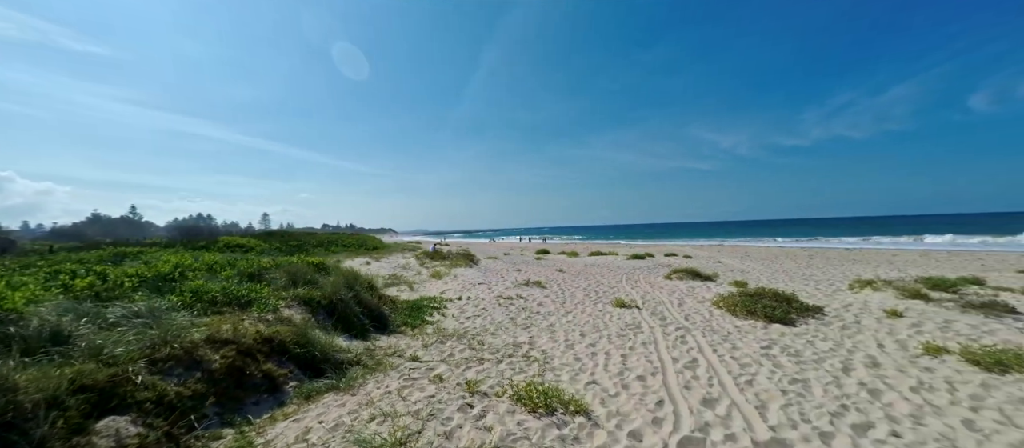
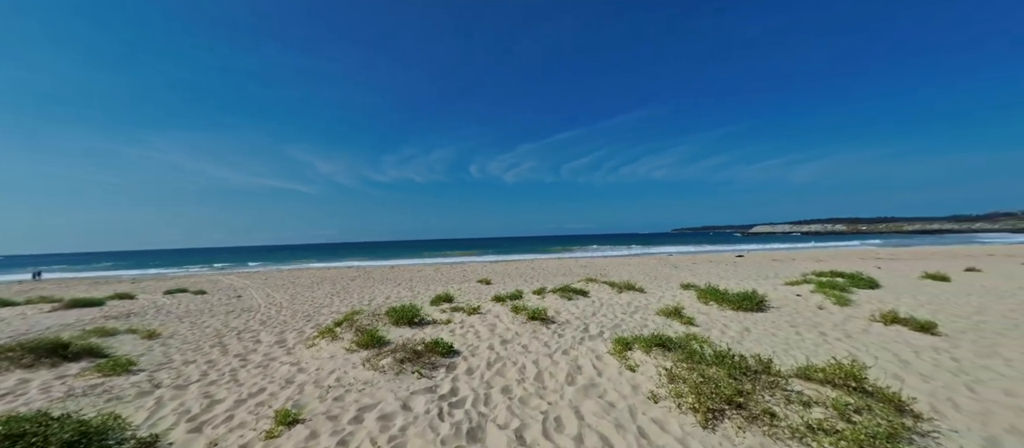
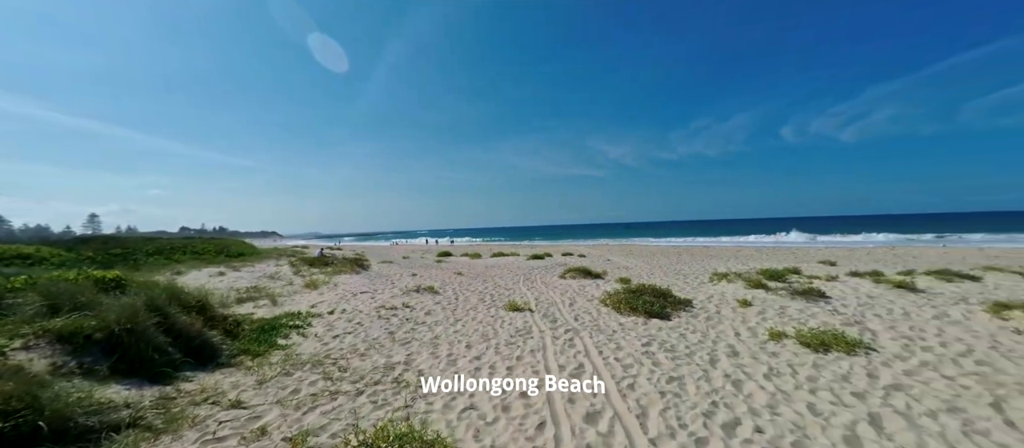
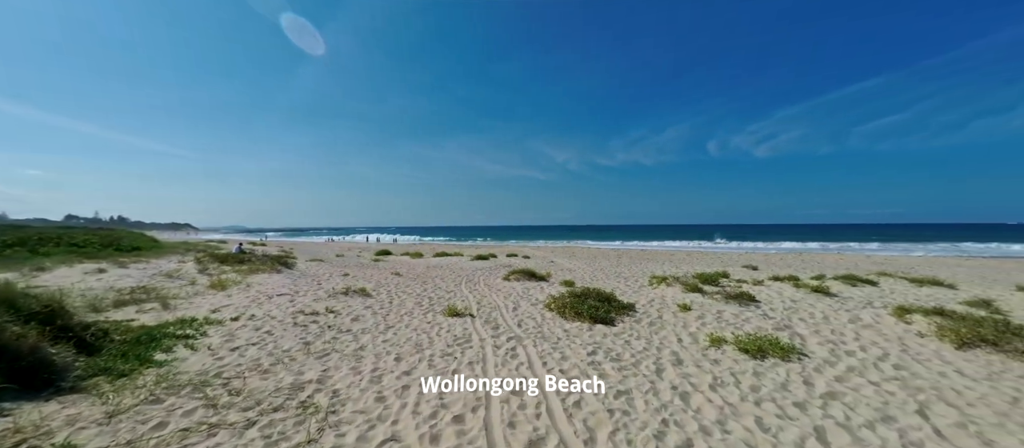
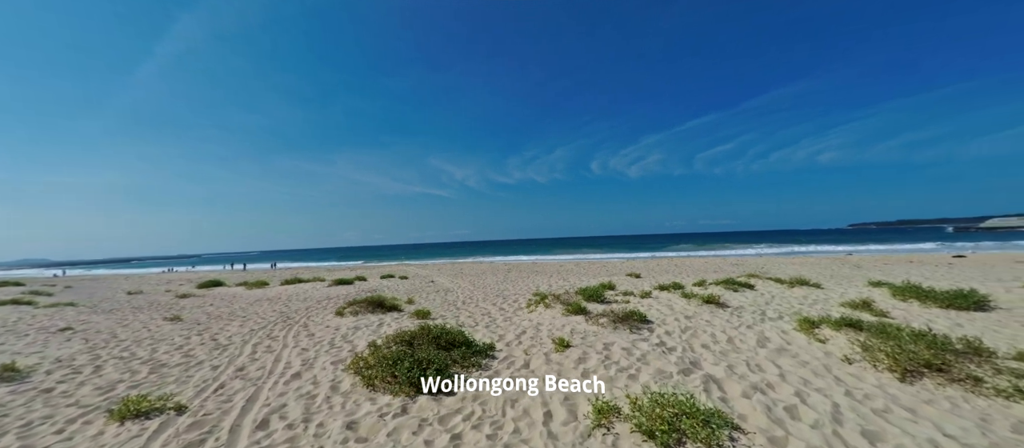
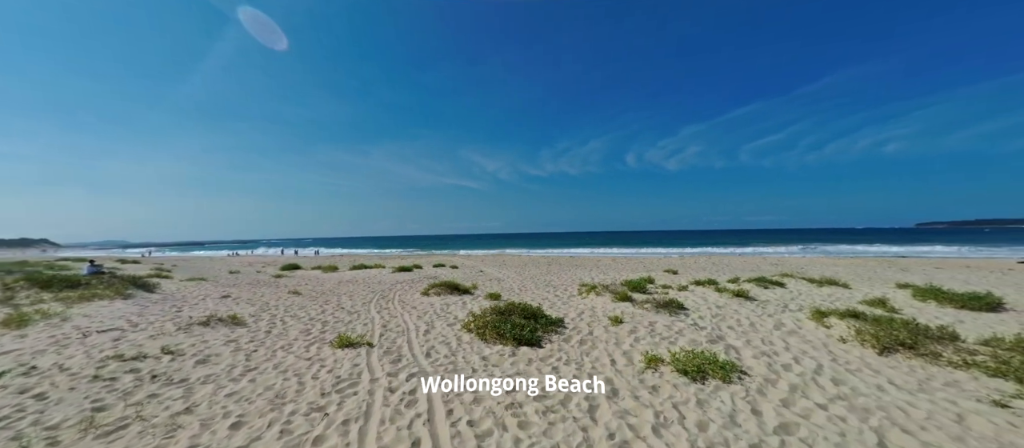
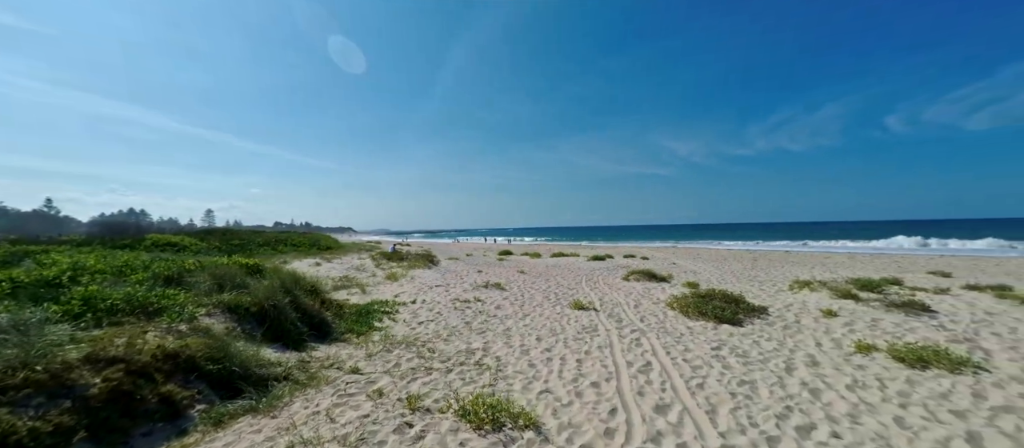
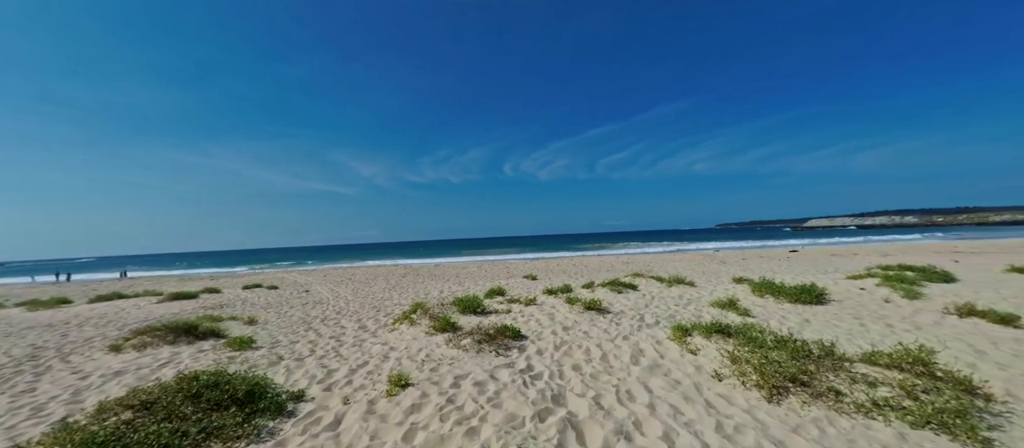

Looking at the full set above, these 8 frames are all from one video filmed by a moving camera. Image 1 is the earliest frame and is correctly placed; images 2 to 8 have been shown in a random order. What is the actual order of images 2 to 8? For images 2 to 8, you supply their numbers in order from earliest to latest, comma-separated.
7, 3, 4, 6, 5, 8, 2
